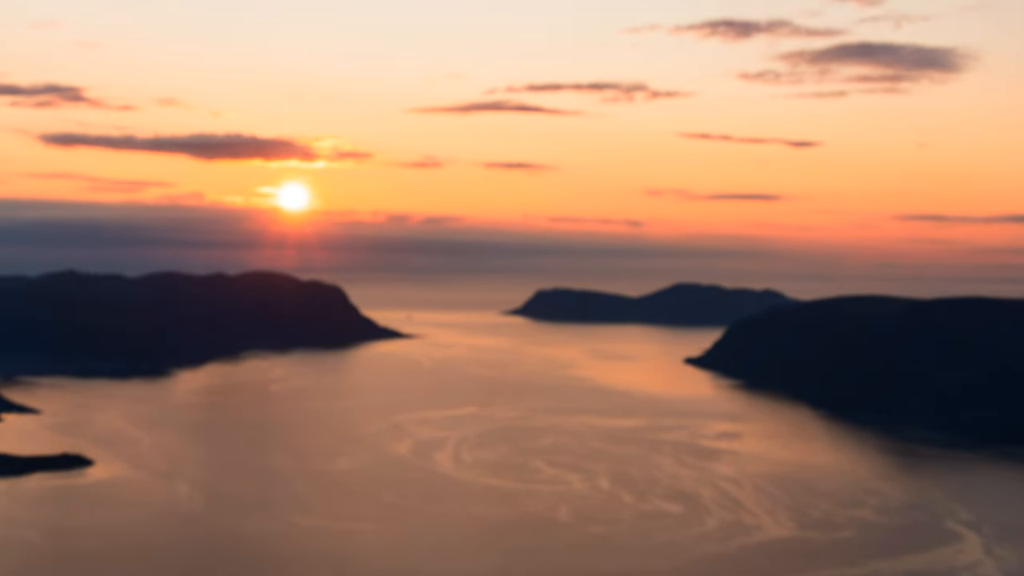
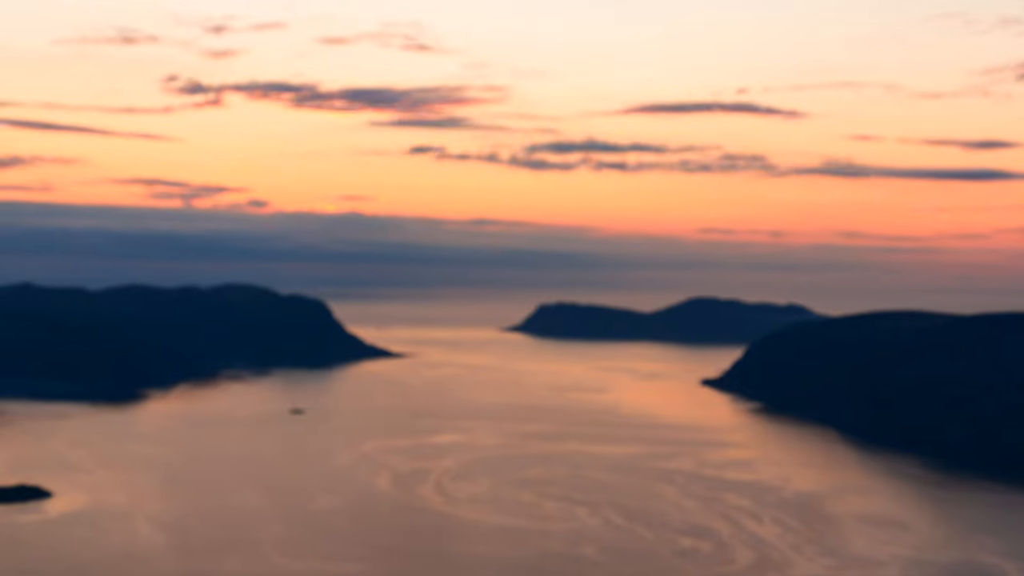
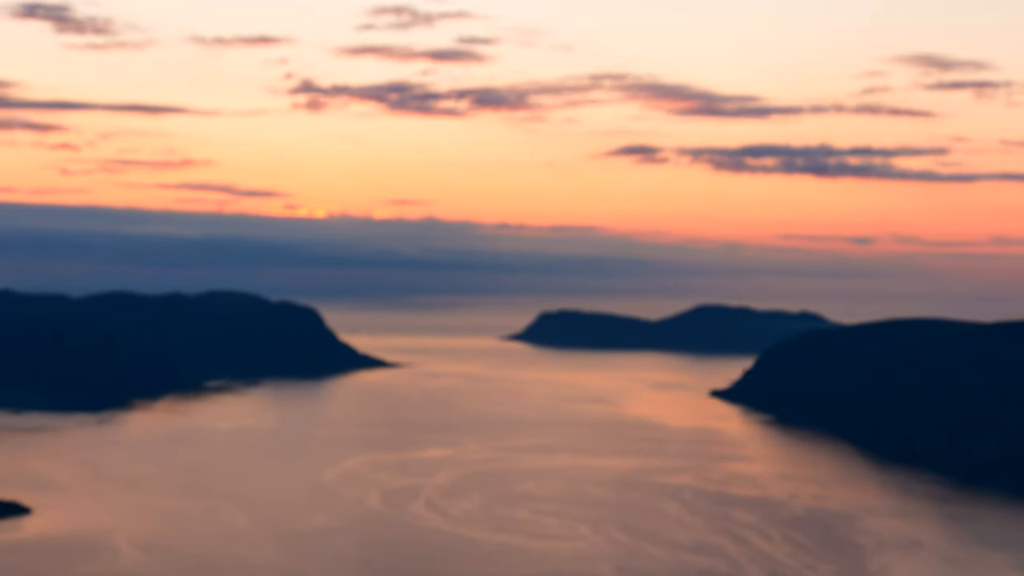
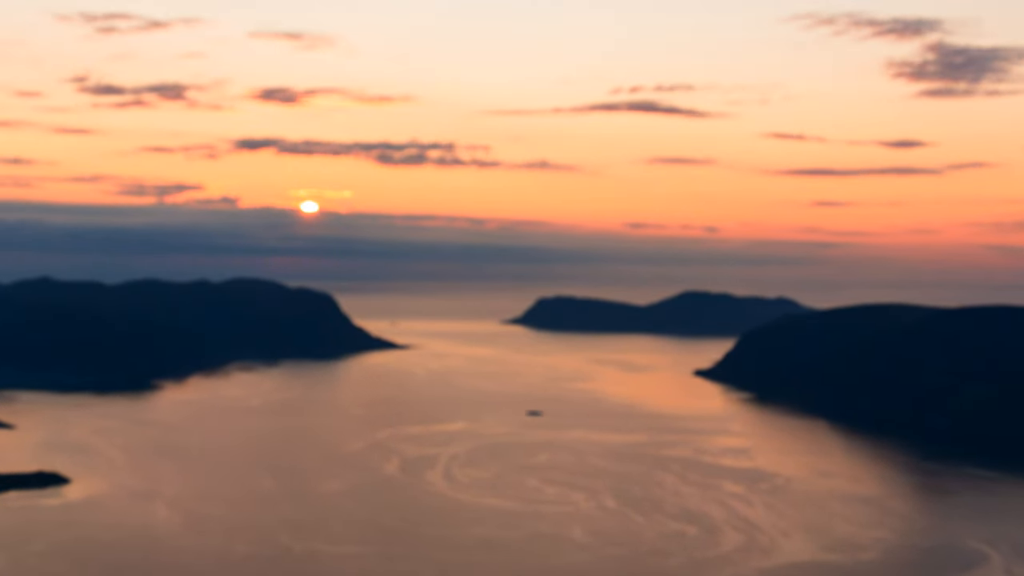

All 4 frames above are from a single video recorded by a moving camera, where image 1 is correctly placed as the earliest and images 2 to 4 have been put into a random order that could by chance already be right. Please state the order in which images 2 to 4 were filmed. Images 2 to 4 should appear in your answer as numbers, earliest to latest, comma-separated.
4, 2, 3
